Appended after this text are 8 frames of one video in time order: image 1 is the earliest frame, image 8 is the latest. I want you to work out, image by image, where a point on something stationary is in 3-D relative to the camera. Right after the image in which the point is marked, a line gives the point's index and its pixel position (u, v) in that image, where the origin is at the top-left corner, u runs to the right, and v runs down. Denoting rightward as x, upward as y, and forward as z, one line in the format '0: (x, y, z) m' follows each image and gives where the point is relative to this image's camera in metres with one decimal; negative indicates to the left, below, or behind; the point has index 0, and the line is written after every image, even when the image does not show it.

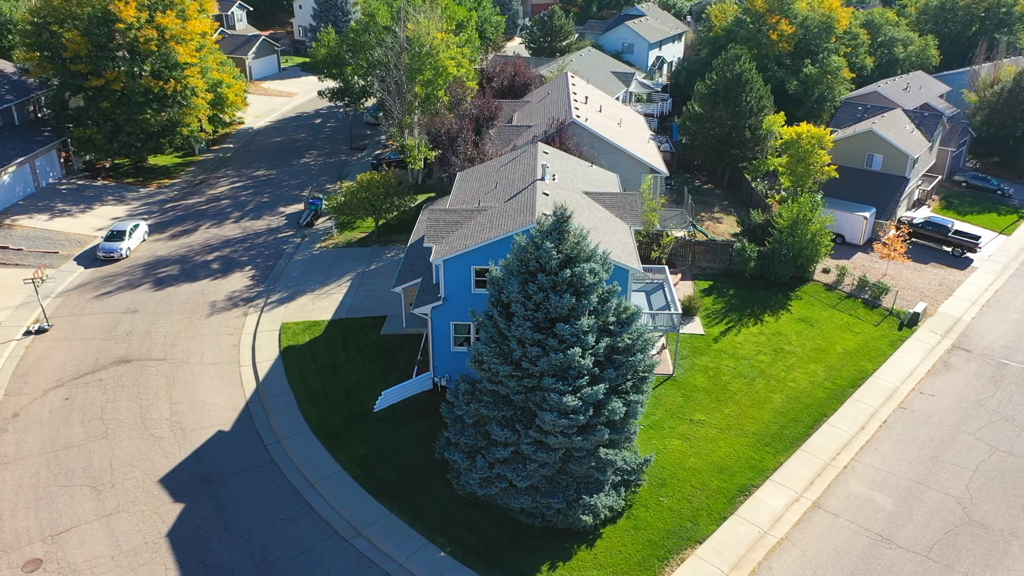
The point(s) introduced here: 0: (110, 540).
0: (-9.5, -5.9, +19.4) m
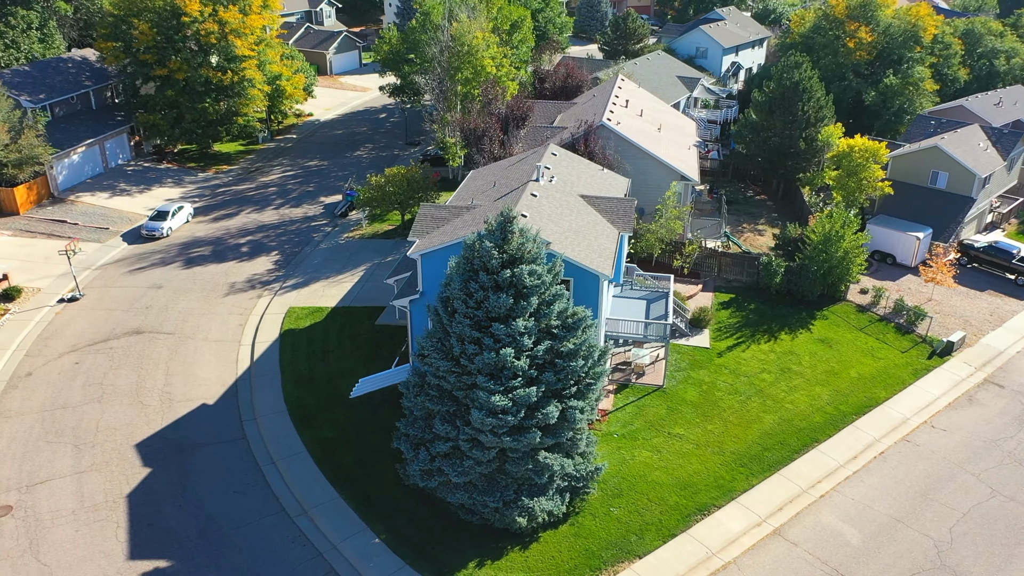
0: (-11.1, -5.3, +20.8) m
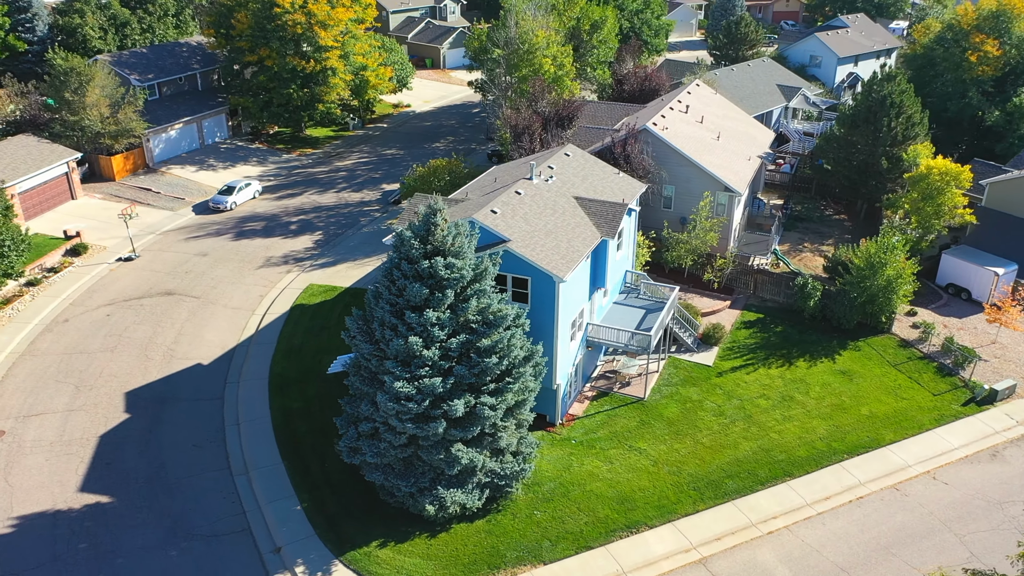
0: (-12.9, -4.0, +23.3) m
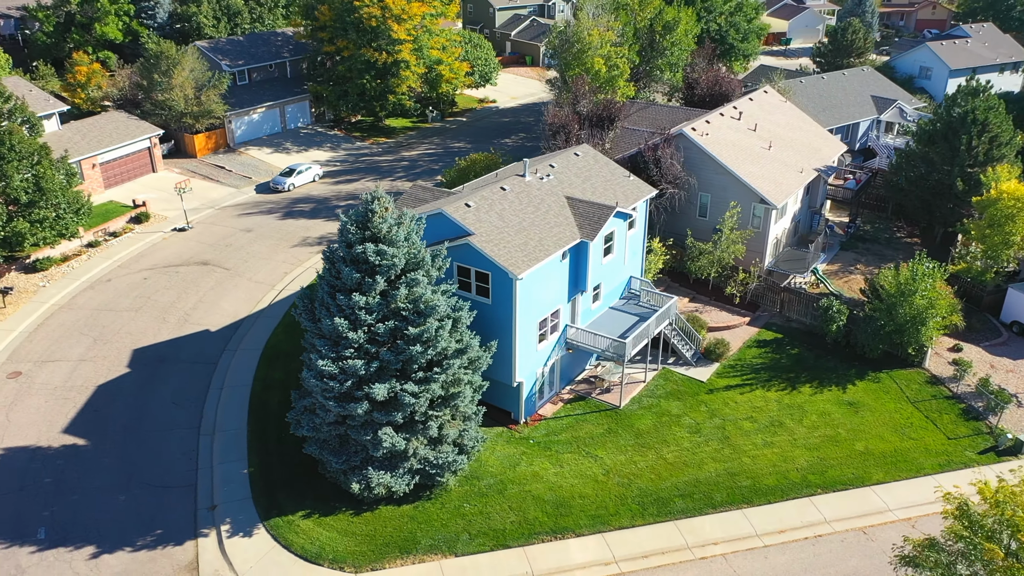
0: (-14.0, -2.8, +25.8) m
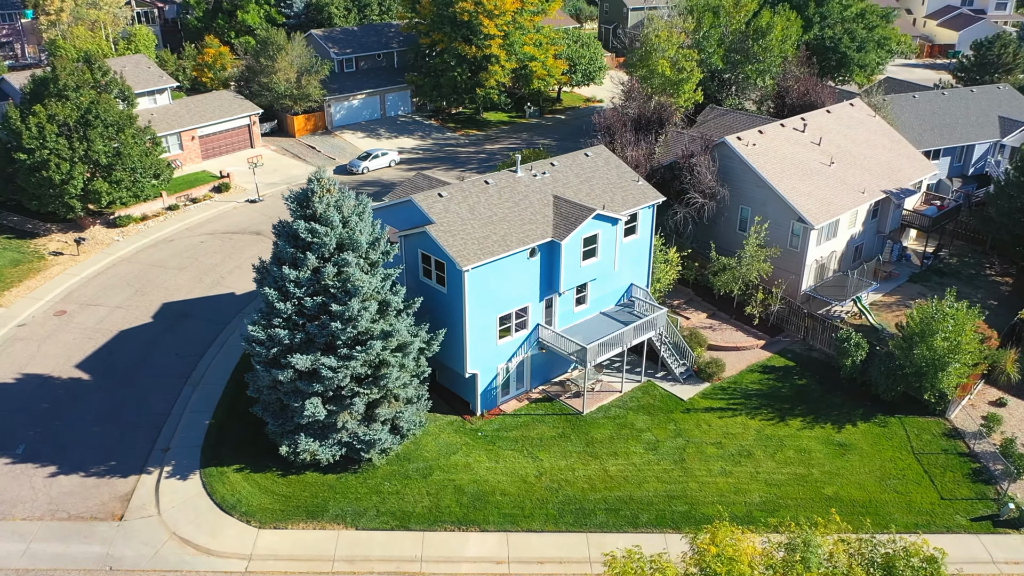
0: (-14.6, -1.1, +29.1) m
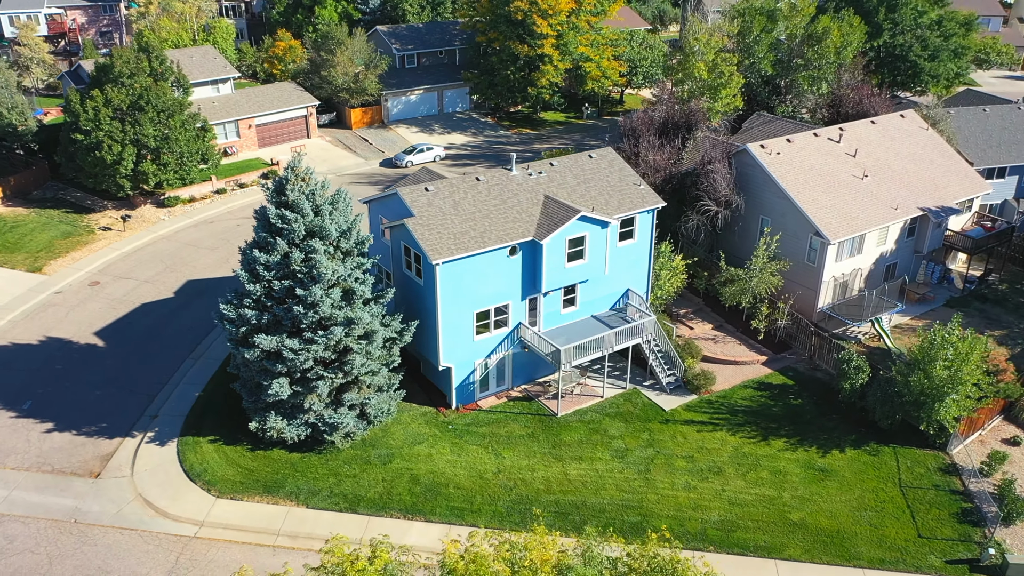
0: (-14.6, -0.1, +31.1) m
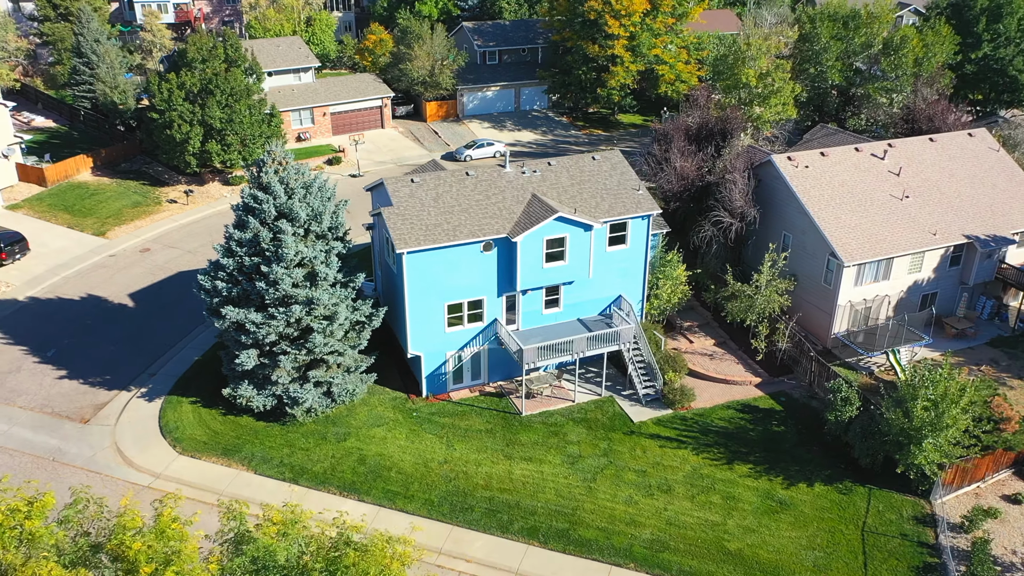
0: (-14.0, +1.2, +33.7) m
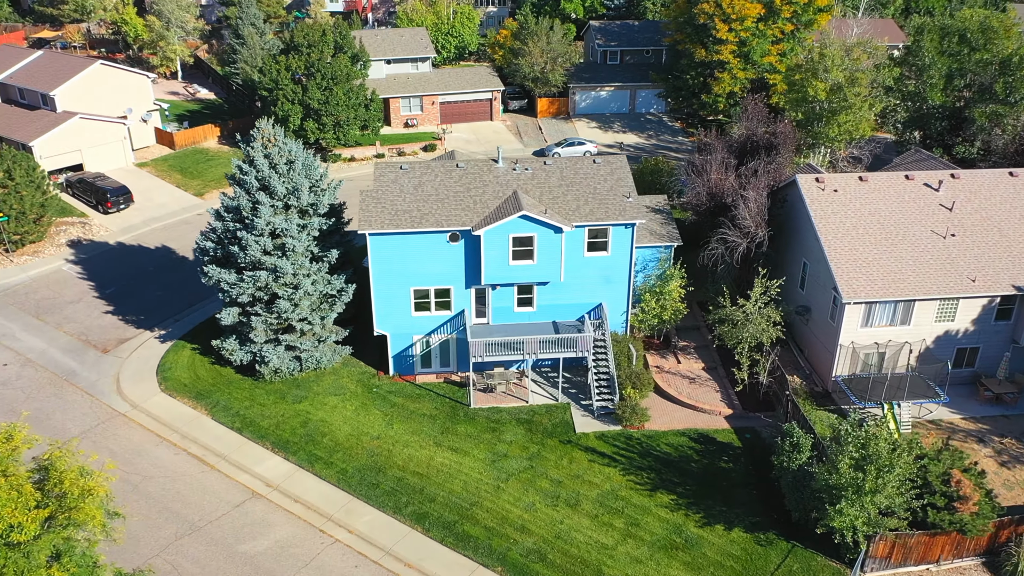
0: (-12.2, +3.0, +37.3) m
